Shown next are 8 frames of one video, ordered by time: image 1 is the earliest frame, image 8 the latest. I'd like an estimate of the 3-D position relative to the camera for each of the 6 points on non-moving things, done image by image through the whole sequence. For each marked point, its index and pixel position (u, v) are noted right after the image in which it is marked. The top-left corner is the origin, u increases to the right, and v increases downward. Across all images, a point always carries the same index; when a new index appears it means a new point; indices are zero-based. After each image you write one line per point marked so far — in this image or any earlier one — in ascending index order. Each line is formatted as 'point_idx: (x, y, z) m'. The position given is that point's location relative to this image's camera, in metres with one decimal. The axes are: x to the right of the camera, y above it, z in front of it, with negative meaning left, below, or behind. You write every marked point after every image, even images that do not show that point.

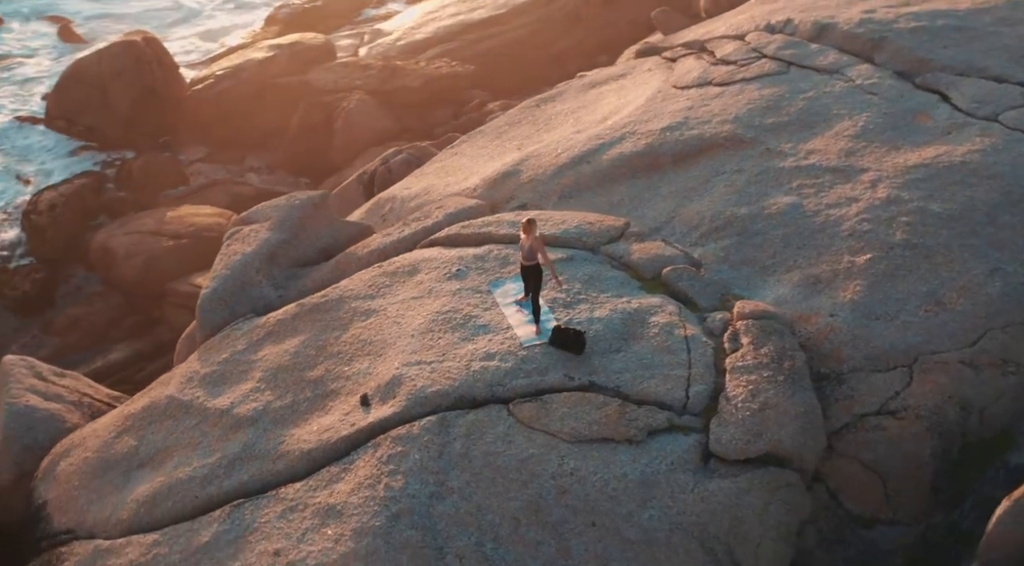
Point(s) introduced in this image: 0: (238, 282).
0: (-2.5, 0.0, +6.4) m
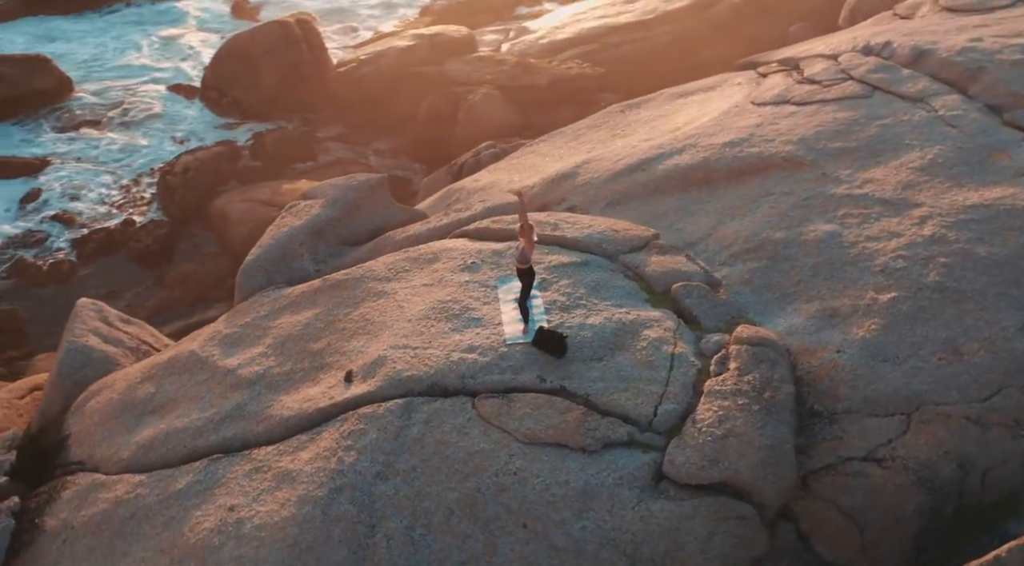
0: (-2.2, +0.3, +6.7) m
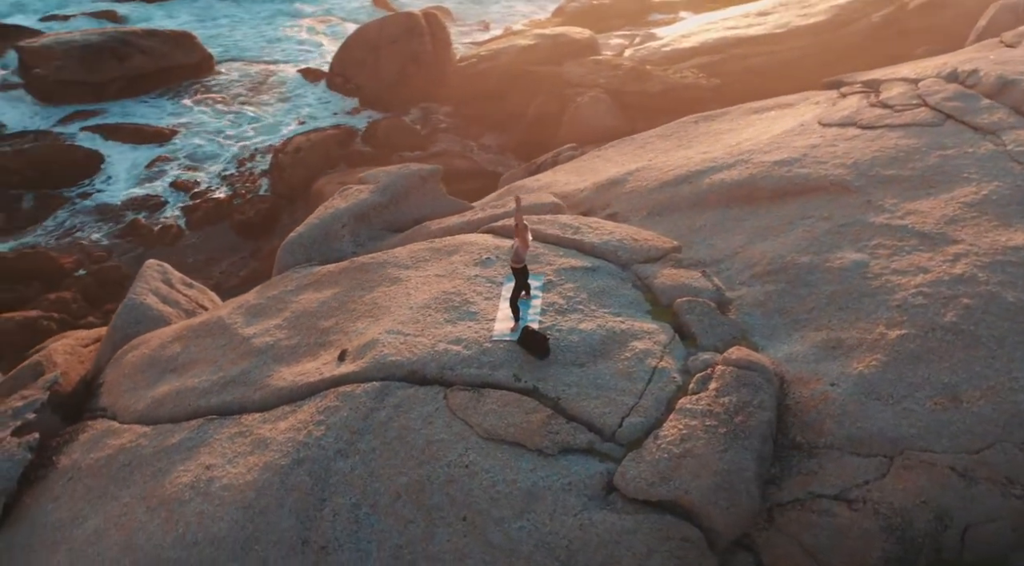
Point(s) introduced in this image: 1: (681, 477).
0: (-1.8, +0.5, +6.9) m
1: (+0.7, -0.8, +2.8) m
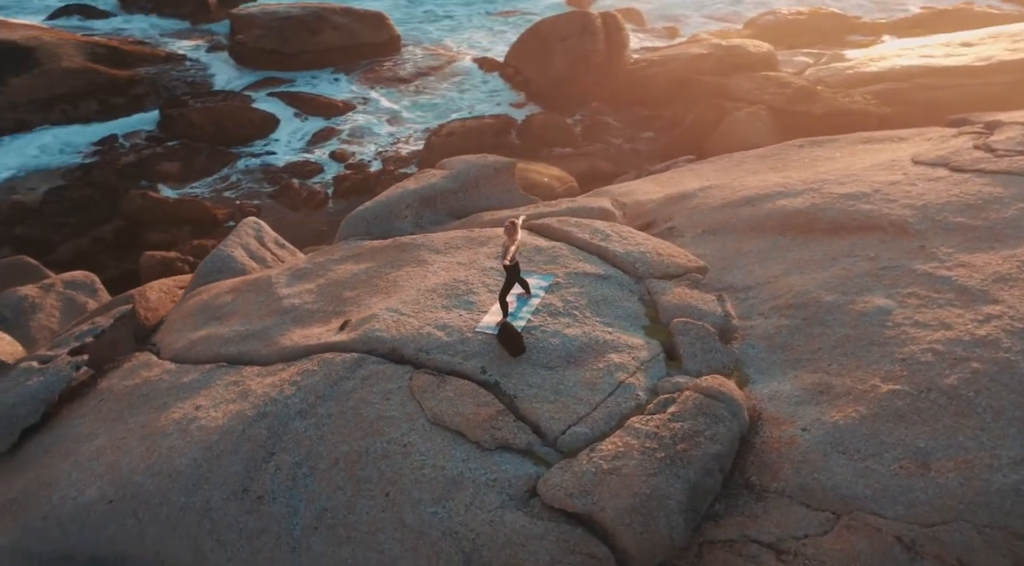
0: (-1.3, +0.8, +7.2) m
1: (+0.4, -0.8, +2.8) m
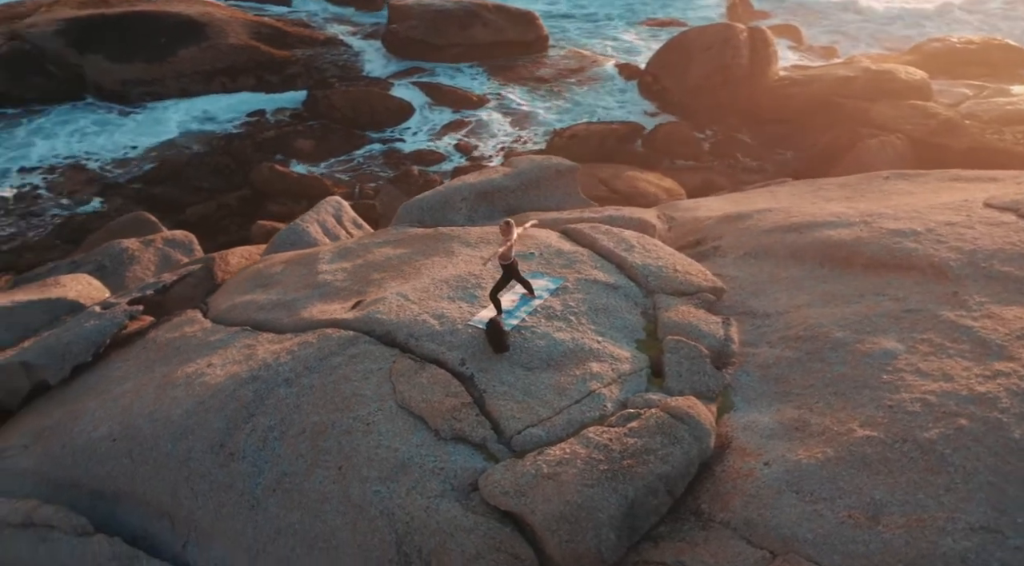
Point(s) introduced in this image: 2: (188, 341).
0: (-0.8, +0.9, +7.4) m
1: (+0.1, -0.9, +2.8) m
2: (-2.3, -0.4, +4.9) m
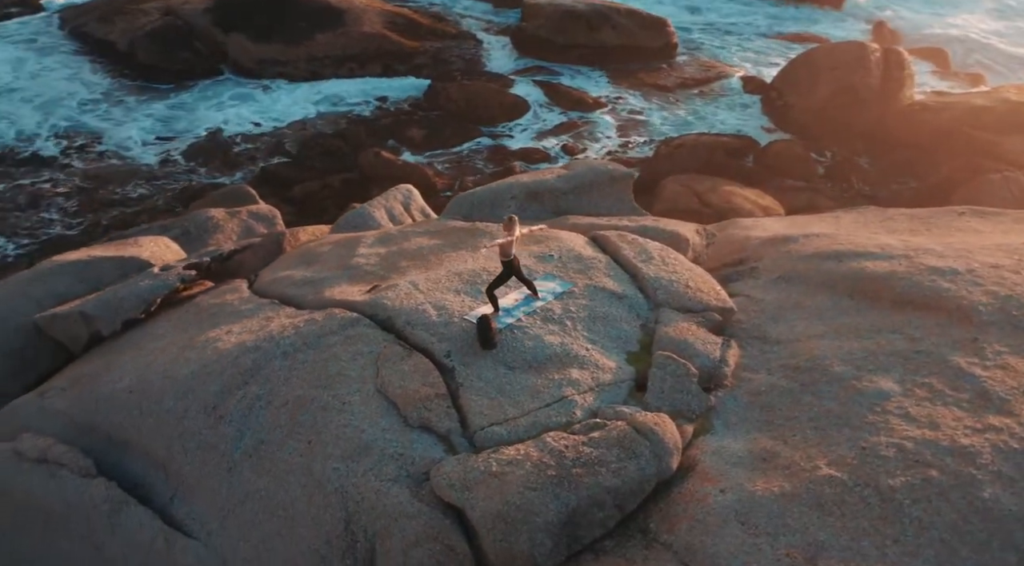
0: (-0.2, +0.9, +7.5) m
1: (-0.1, -0.9, +2.9) m
2: (-2.2, -0.2, +5.3) m
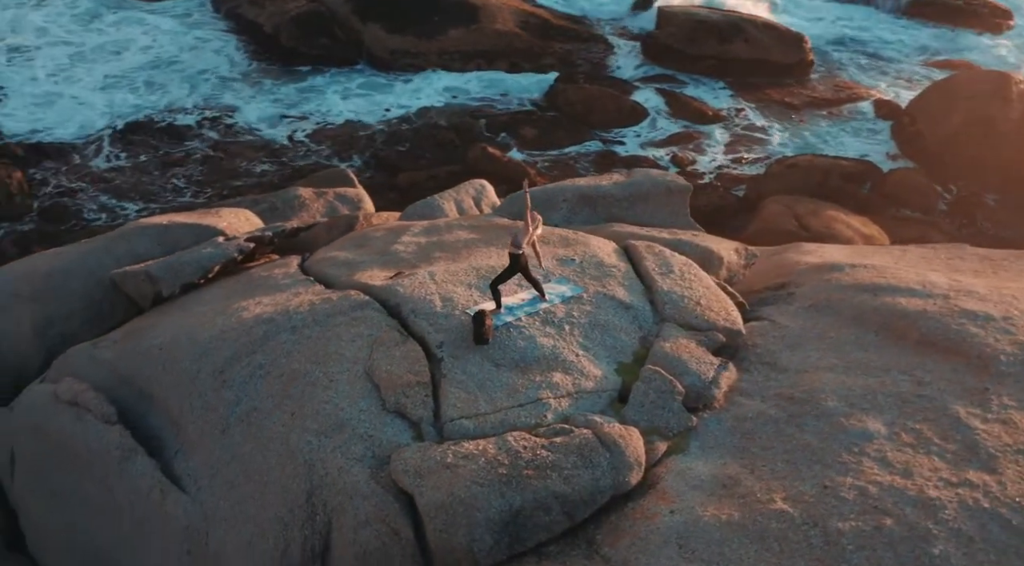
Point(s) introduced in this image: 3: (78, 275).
0: (+0.3, +1.0, +7.6) m
1: (-0.4, -0.8, +3.0) m
2: (-2.0, 0.0, +5.6) m
3: (-3.8, +0.1, +6.3) m
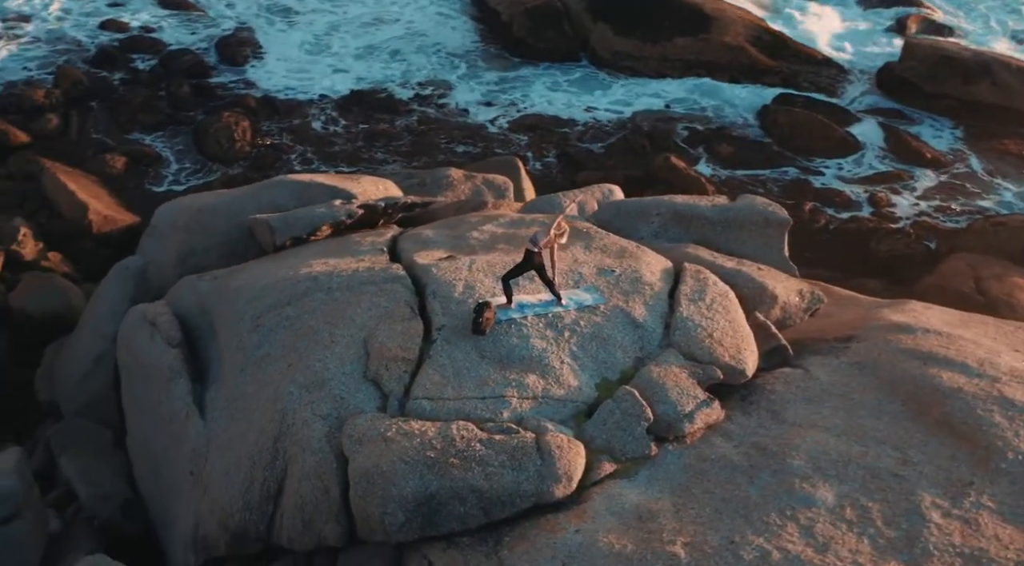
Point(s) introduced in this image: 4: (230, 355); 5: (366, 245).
0: (+1.4, +0.9, +7.5) m
1: (-0.7, -0.8, +3.3) m
2: (-1.4, +0.3, +6.2) m
3: (-3.1, +0.7, +7.3) m
4: (-1.8, -0.4, +4.4) m
5: (-1.3, +0.4, +6.3) m
